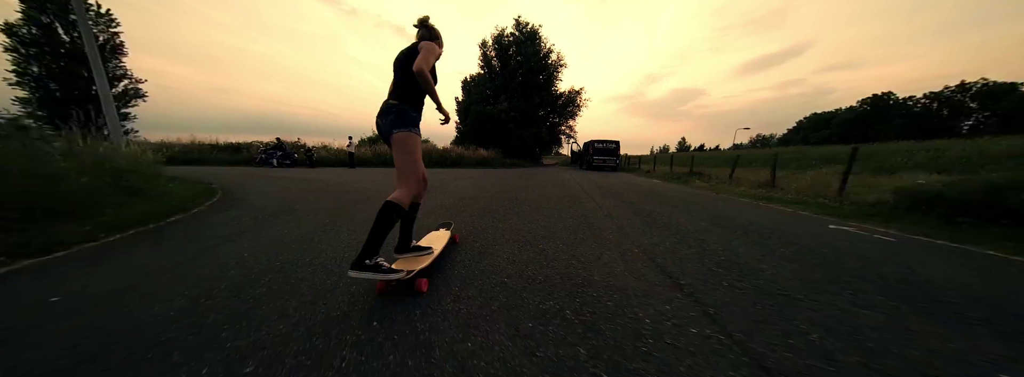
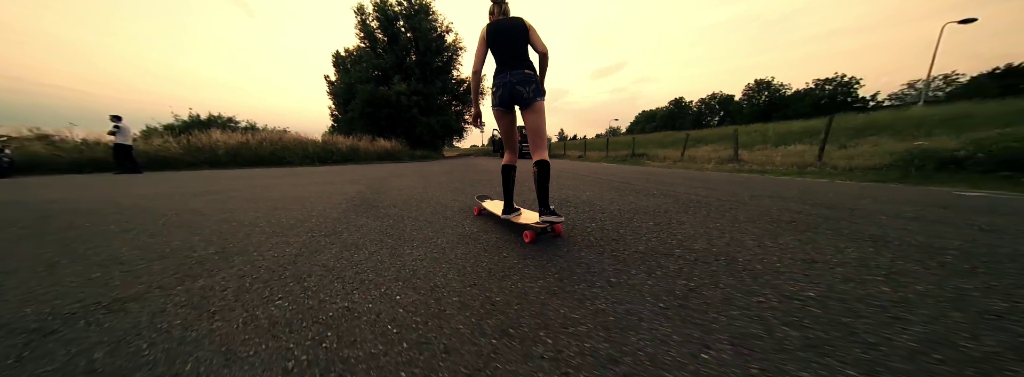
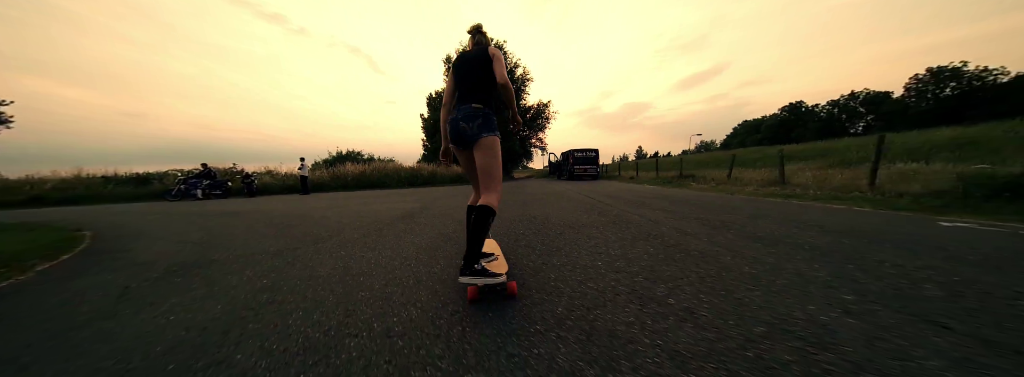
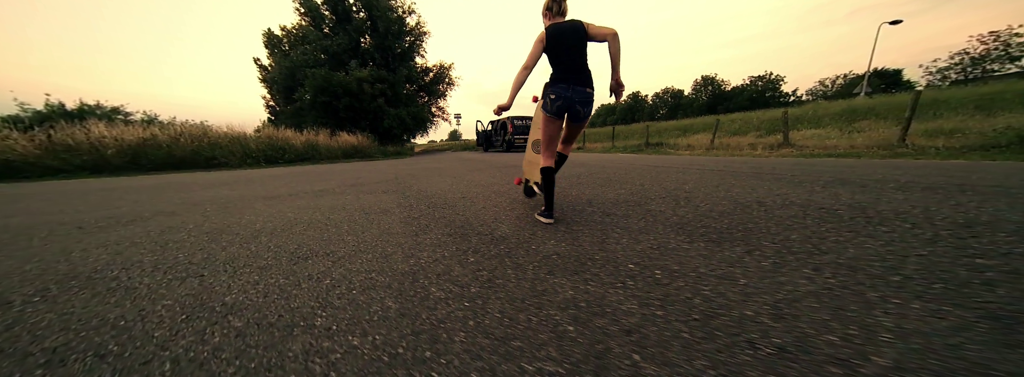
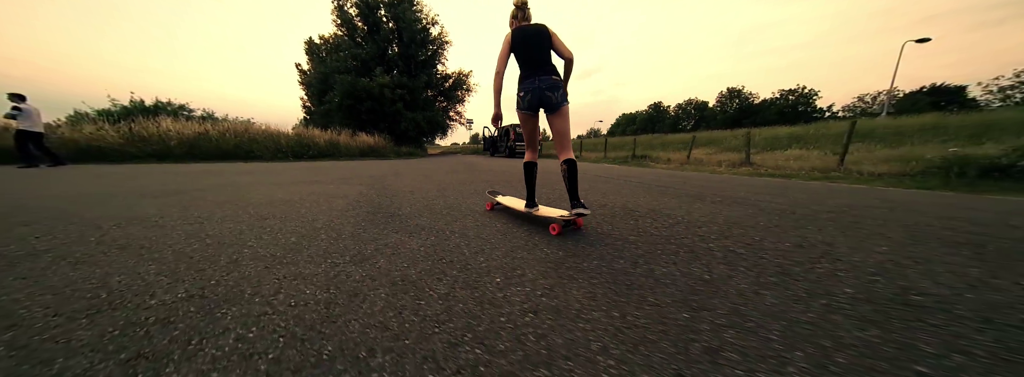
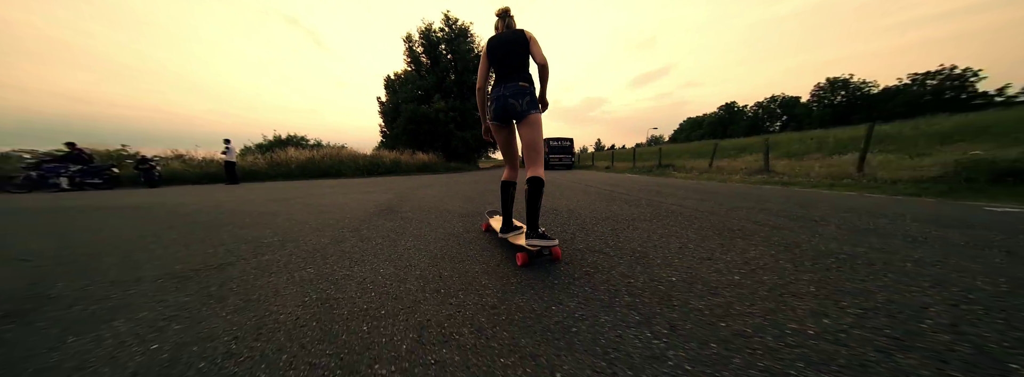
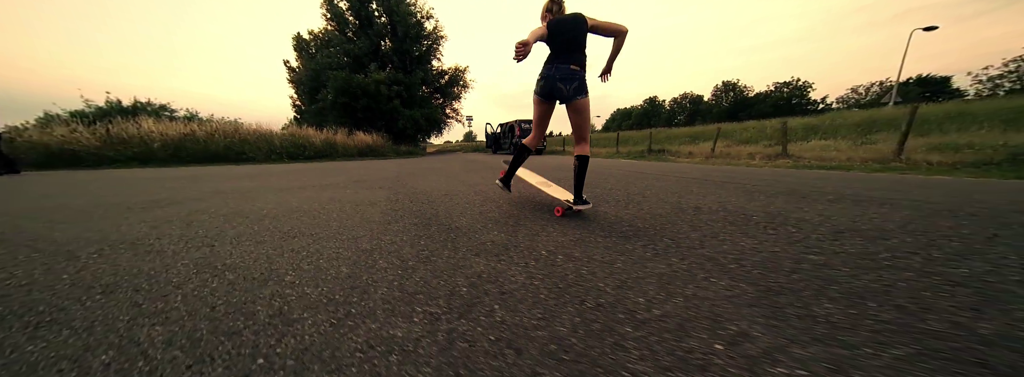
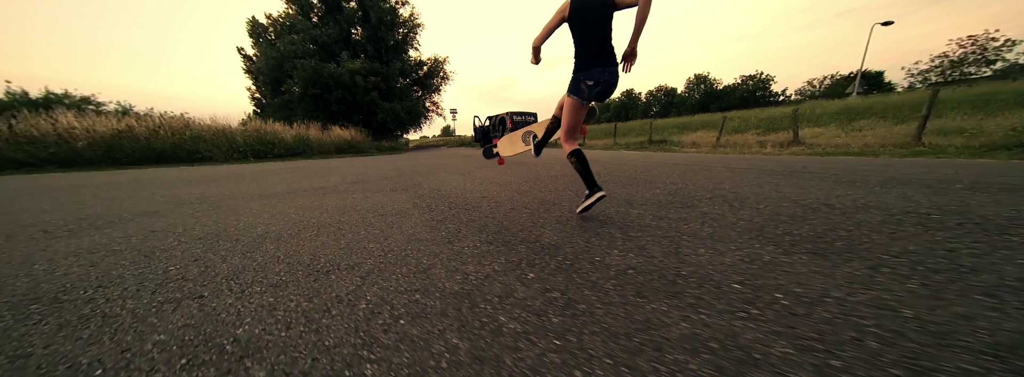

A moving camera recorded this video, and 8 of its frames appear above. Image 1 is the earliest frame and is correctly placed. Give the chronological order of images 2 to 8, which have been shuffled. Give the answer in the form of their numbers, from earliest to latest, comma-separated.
3, 6, 2, 5, 7, 4, 8
